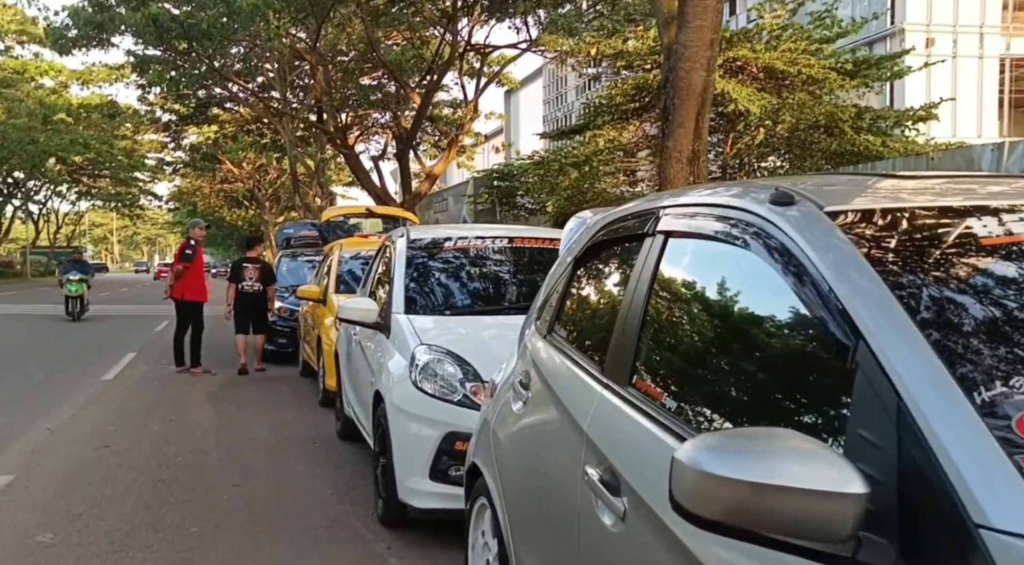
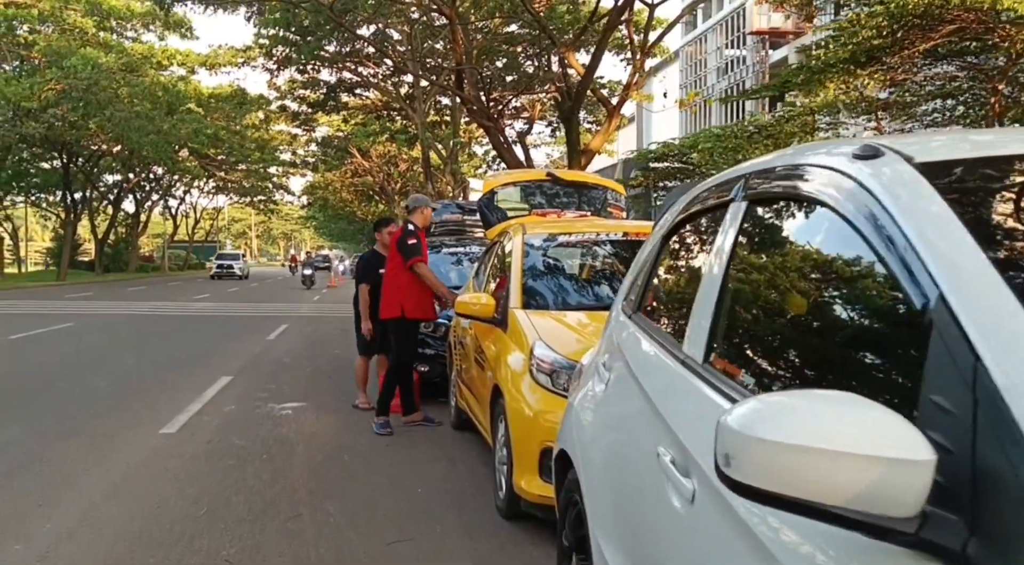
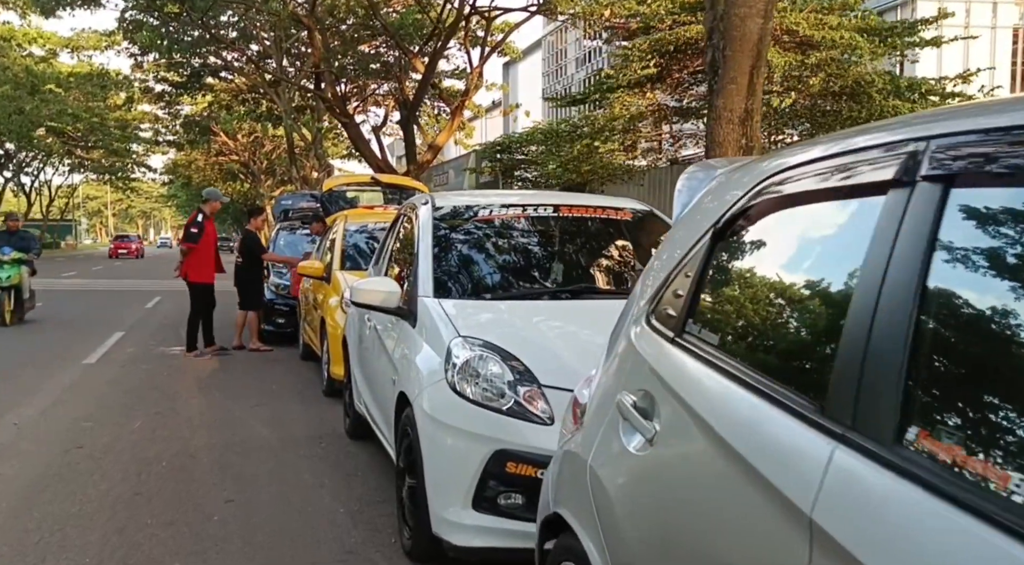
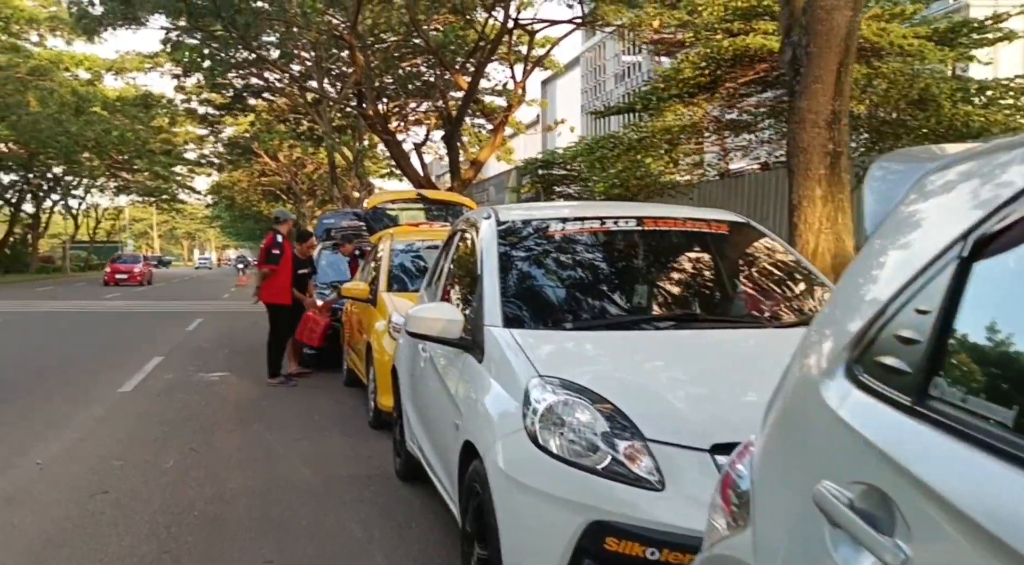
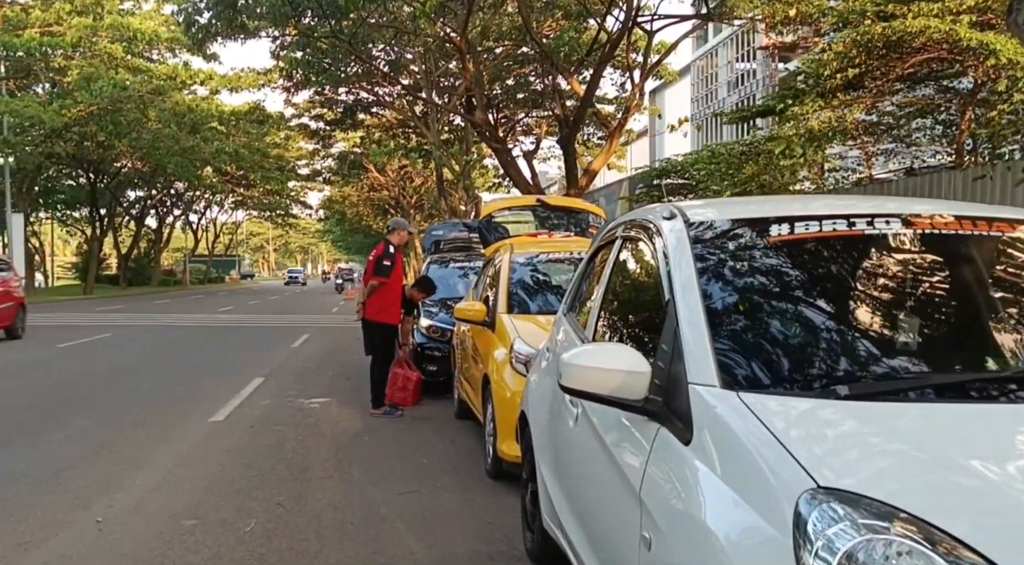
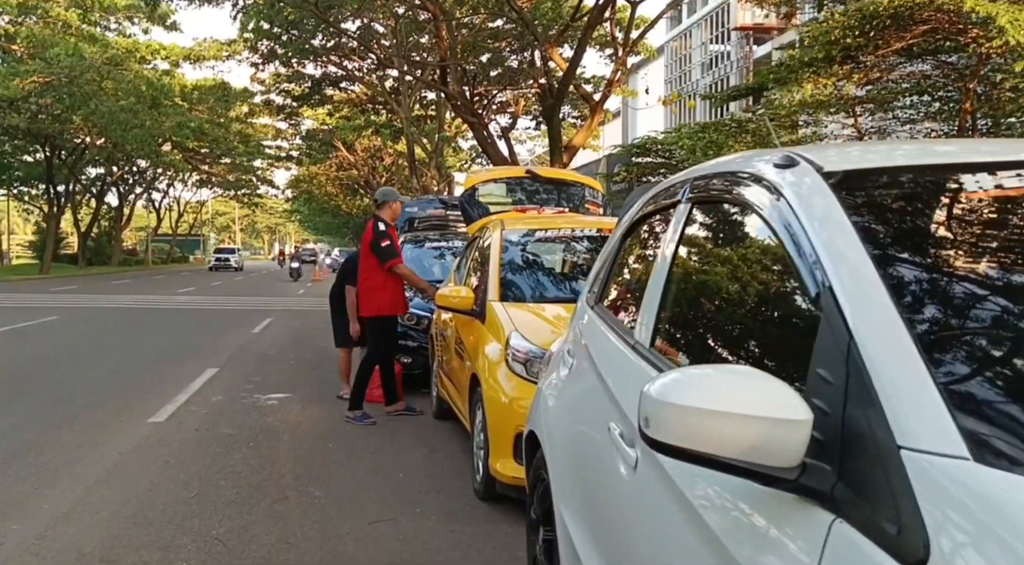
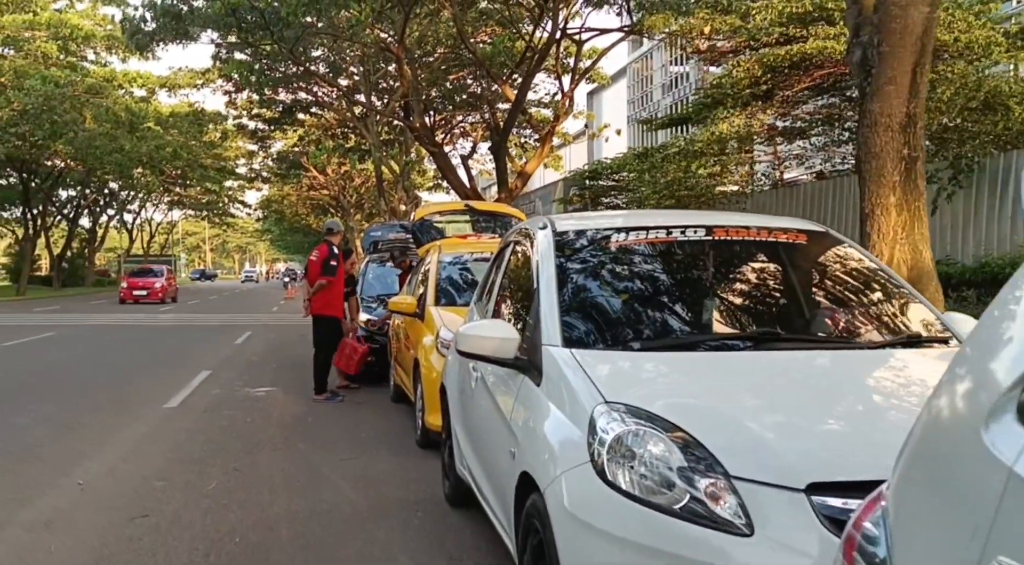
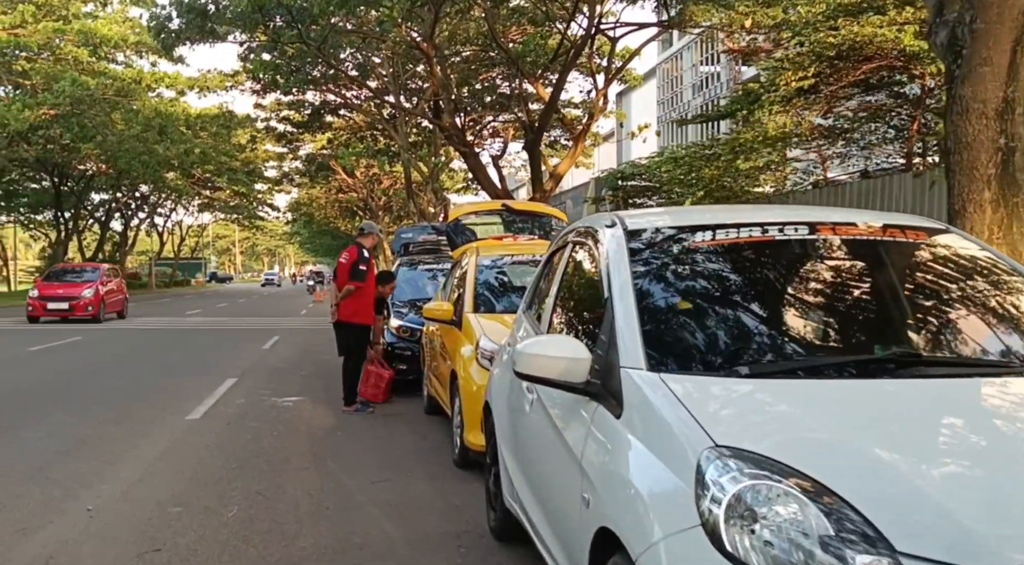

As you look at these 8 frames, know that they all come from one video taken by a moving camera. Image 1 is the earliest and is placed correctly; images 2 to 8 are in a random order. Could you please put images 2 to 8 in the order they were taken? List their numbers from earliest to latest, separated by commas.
3, 4, 7, 8, 5, 6, 2
